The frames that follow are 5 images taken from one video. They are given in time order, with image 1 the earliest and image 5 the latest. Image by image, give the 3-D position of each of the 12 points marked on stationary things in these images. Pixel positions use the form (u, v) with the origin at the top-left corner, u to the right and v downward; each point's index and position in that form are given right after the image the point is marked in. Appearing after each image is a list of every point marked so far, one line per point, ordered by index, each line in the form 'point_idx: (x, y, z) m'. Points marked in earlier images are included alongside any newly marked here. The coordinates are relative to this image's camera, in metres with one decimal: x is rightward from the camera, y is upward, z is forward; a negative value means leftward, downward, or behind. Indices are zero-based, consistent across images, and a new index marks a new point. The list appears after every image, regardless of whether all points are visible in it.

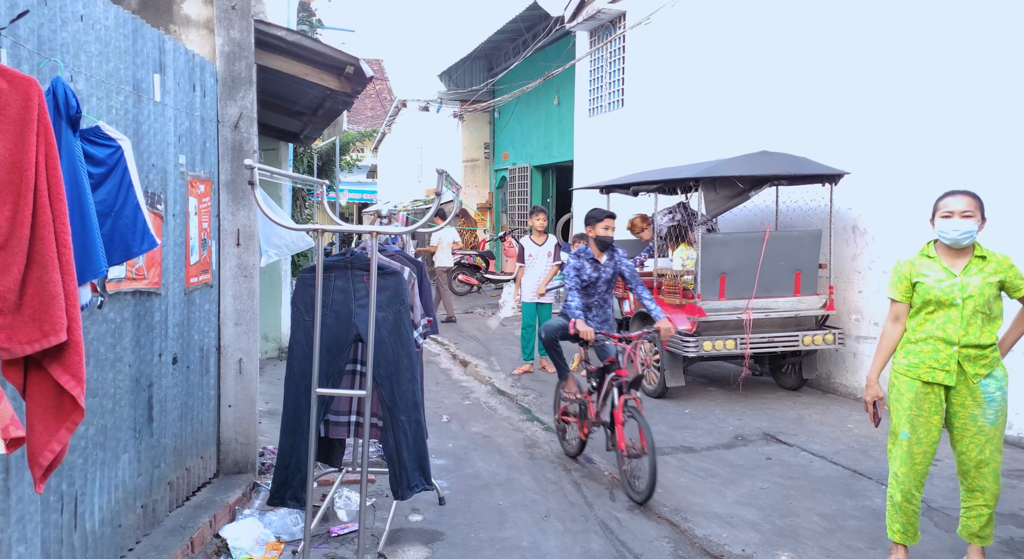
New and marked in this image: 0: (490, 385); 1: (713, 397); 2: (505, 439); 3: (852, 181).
0: (-0.2, -1.0, +7.7) m
1: (+1.7, -1.0, +7.0) m
2: (0.0, -1.2, +5.9) m
3: (+2.8, +0.8, +6.7) m
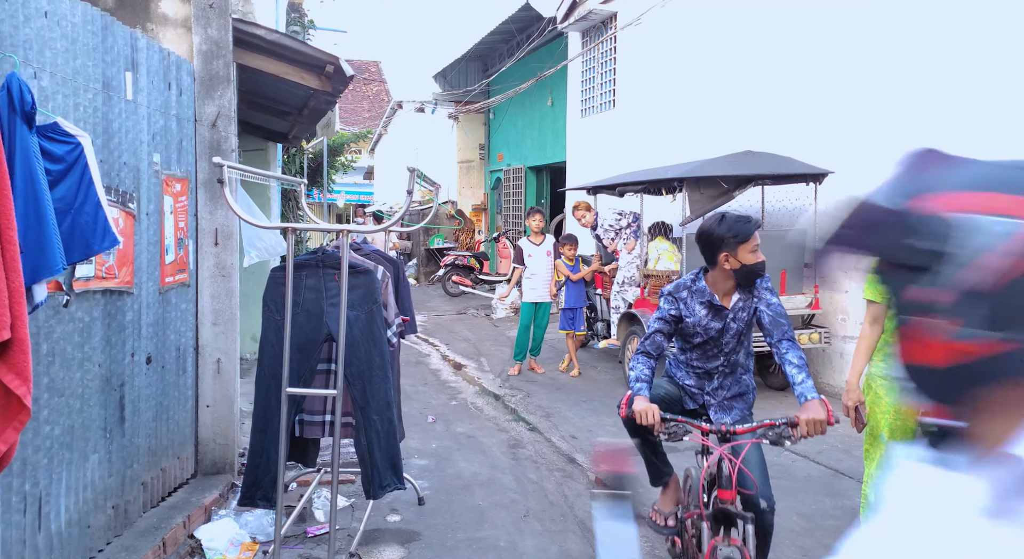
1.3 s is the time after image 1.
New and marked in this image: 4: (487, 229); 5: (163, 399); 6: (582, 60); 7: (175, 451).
0: (-0.3, -1.0, +7.7) m
1: (+1.6, -1.0, +7.0) m
2: (-0.2, -1.2, +5.9) m
3: (+2.7, +0.8, +6.7) m
4: (-0.6, +1.2, +18.3) m
5: (-1.7, -0.6, +4.0) m
6: (+1.0, +3.1, +11.5) m
7: (-1.7, -0.9, +4.1) m
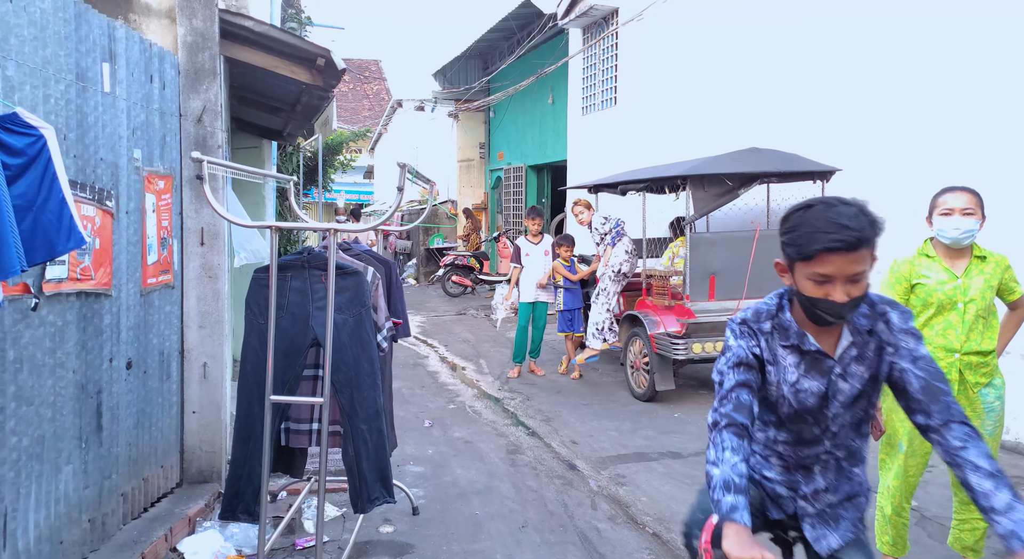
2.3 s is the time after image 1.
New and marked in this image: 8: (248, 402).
0: (-0.3, -1.0, +7.6) m
1: (+1.6, -1.0, +6.8) m
2: (-0.2, -1.2, +5.7) m
3: (+2.7, +0.8, +6.5) m
4: (-0.6, +1.2, +18.2) m
5: (-1.7, -0.6, +3.8) m
6: (+1.0, +3.1, +11.3) m
7: (-1.7, -0.9, +3.9) m
8: (-1.0, -0.5, +3.2) m
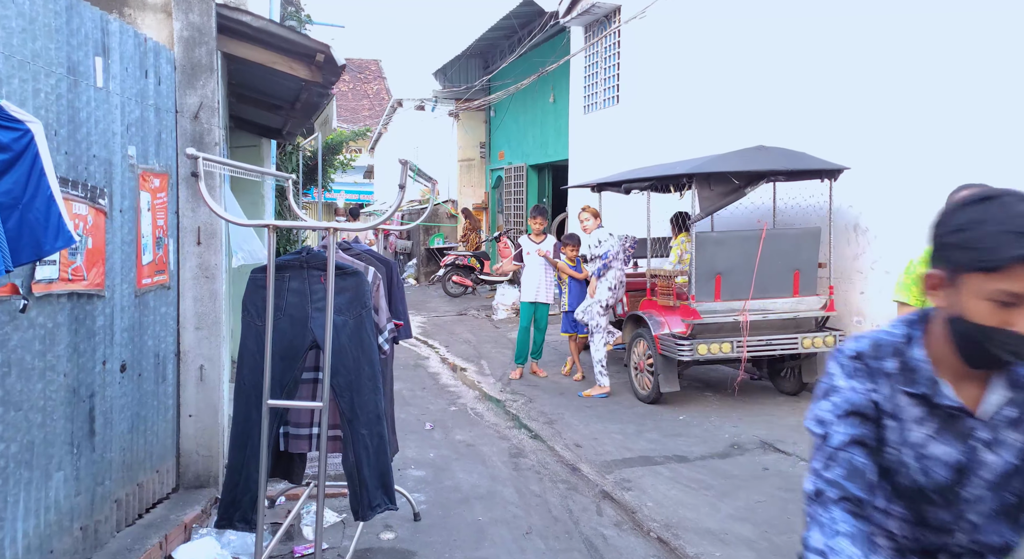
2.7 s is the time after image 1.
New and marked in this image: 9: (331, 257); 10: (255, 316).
0: (-0.3, -1.0, +7.5) m
1: (+1.6, -1.0, +6.7) m
2: (-0.2, -1.2, +5.6) m
3: (+2.7, +0.8, +6.4) m
4: (-0.5, +1.2, +18.1) m
5: (-1.7, -0.6, +3.7) m
6: (+1.0, +3.1, +11.2) m
7: (-1.7, -0.9, +3.9) m
8: (-1.0, -0.5, +3.1) m
9: (-0.7, +0.1, +2.9) m
10: (-1.0, -0.1, +3.1) m
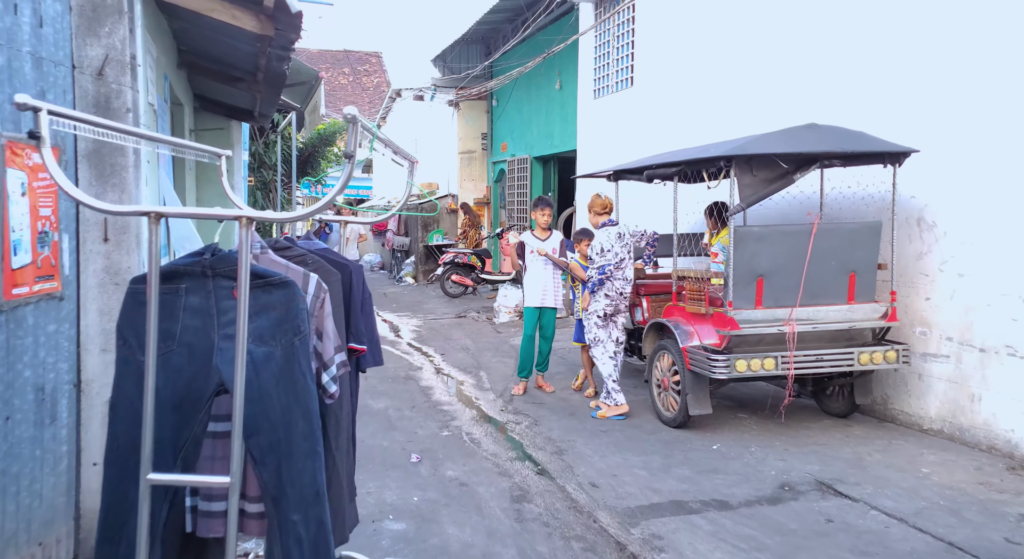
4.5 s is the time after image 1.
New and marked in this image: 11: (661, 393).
0: (-0.3, -1.0, +6.5) m
1: (+1.7, -1.1, +5.7) m
2: (-0.1, -1.2, +4.6) m
3: (+2.7, +0.8, +5.4) m
4: (-0.5, +1.2, +17.1) m
5: (-1.7, -0.6, +2.7) m
6: (+1.1, +3.1, +10.2) m
7: (-1.7, -0.9, +2.9) m
8: (-1.0, -0.5, +2.1) m
9: (-0.7, 0.0, +2.0) m
10: (-1.0, -0.2, +2.1) m
11: (+1.1, -0.8, +6.0) m
